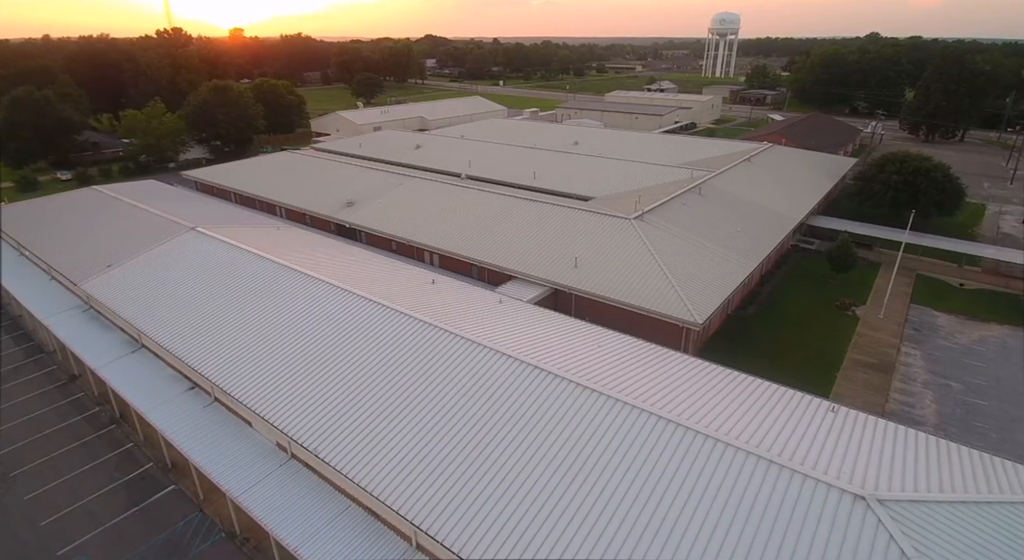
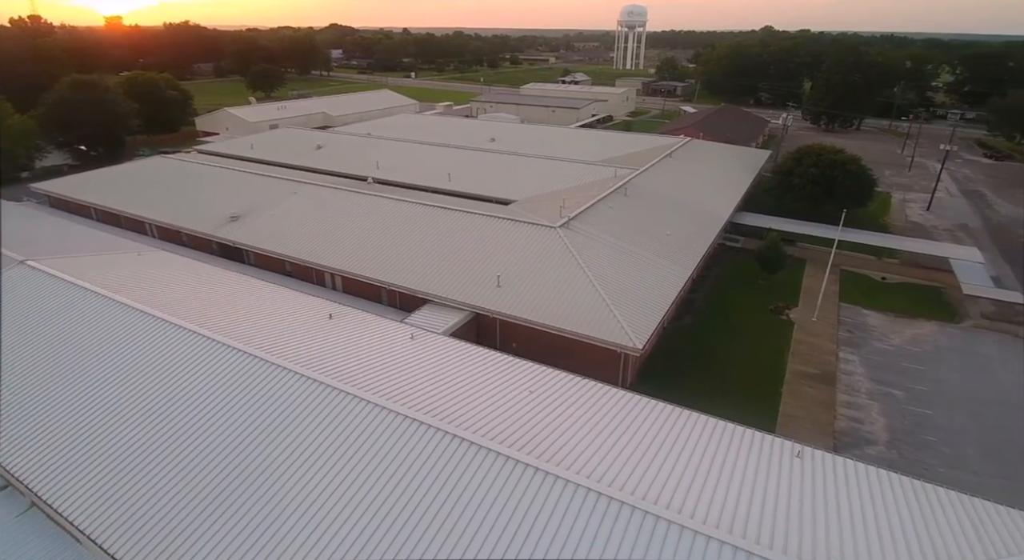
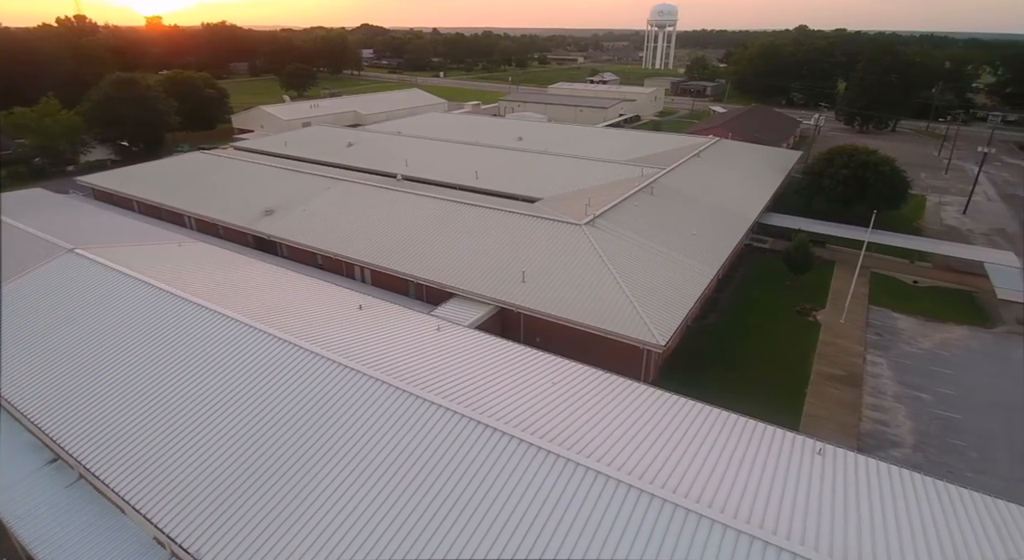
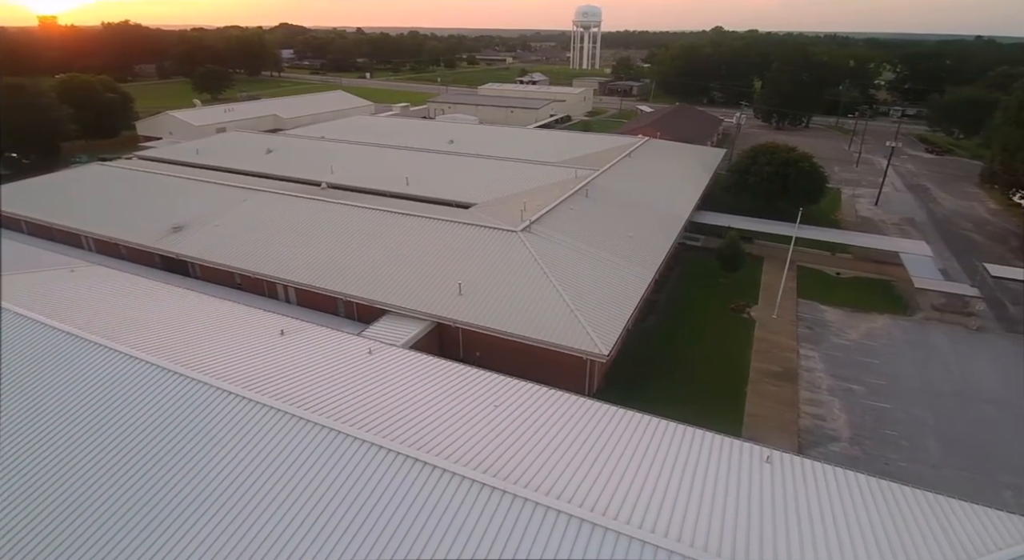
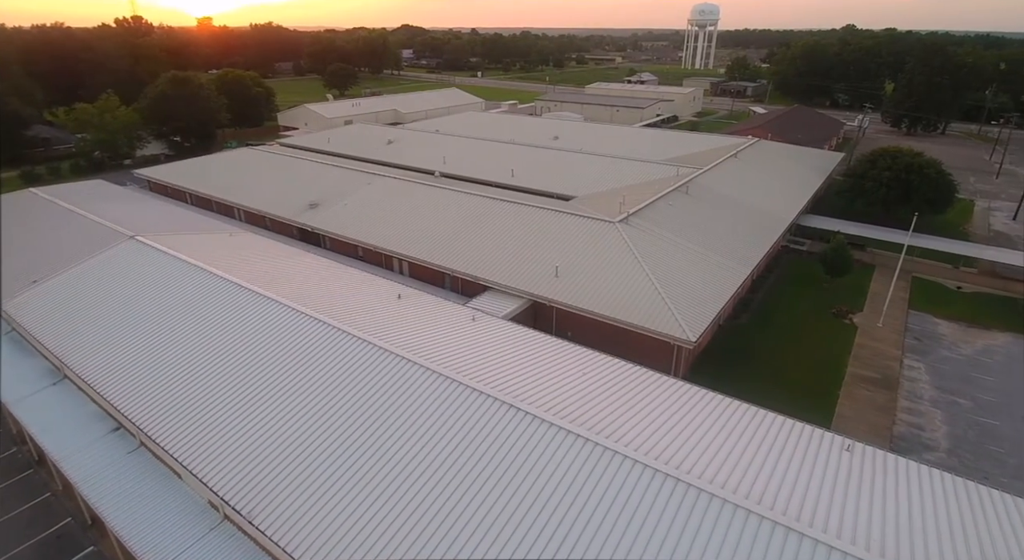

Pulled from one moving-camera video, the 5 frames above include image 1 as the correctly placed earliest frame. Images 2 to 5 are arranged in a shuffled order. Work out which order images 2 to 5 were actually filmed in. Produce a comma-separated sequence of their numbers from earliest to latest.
5, 3, 2, 4
